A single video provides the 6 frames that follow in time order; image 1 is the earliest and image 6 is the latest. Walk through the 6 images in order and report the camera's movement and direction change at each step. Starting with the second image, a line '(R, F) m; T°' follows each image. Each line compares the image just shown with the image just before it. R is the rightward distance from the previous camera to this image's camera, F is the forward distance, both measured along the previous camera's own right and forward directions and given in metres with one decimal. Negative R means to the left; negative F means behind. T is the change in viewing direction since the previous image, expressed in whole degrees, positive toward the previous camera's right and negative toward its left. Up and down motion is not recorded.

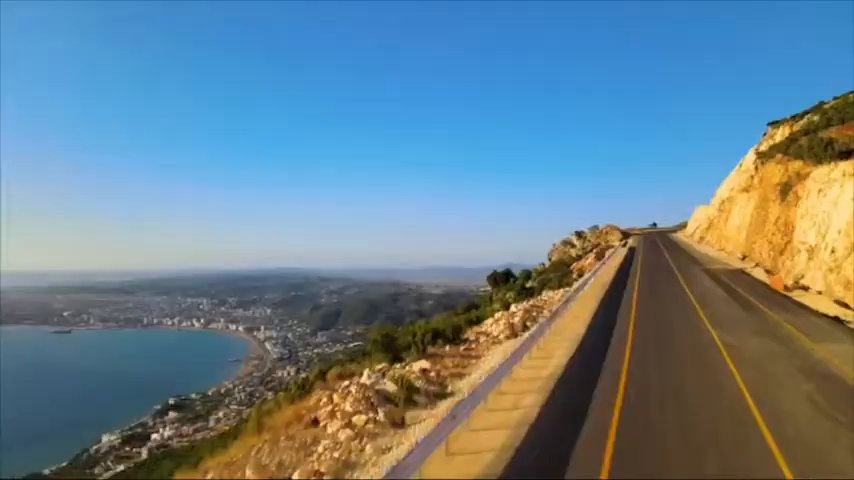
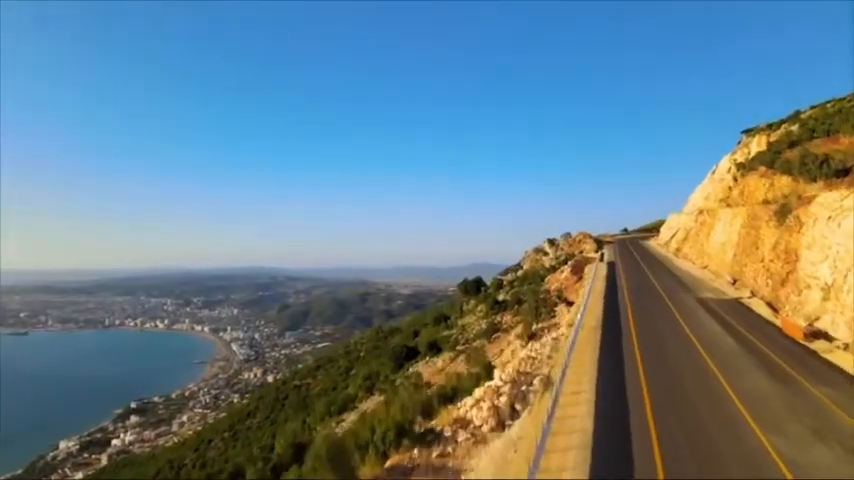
(+0.1, +1.6) m; +3°
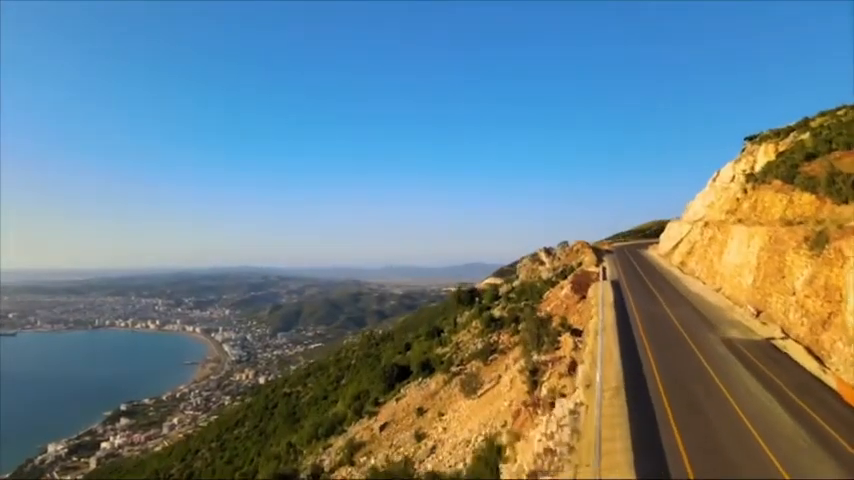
(0.0, +1.6) m; +1°
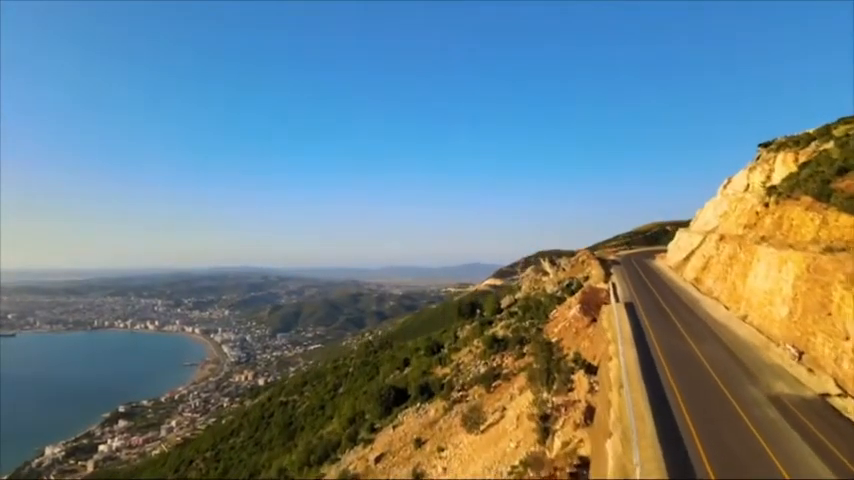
(0.0, +1.6) m; 0°
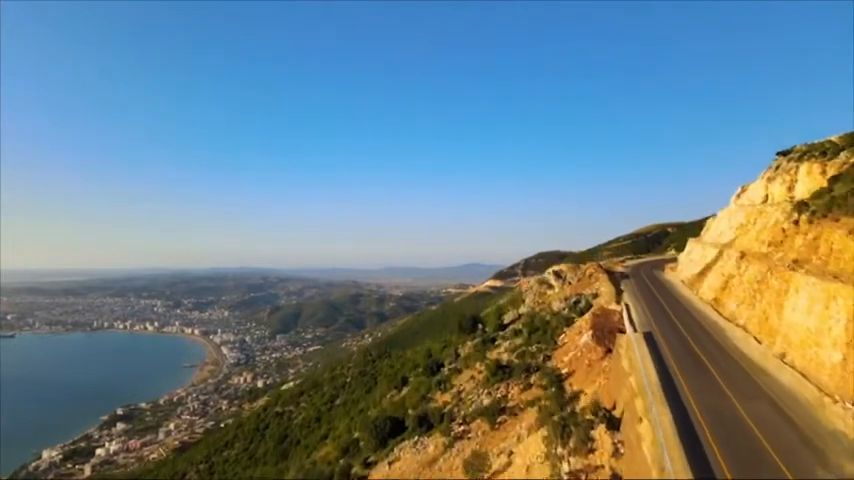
(+0.1, +1.9) m; 0°
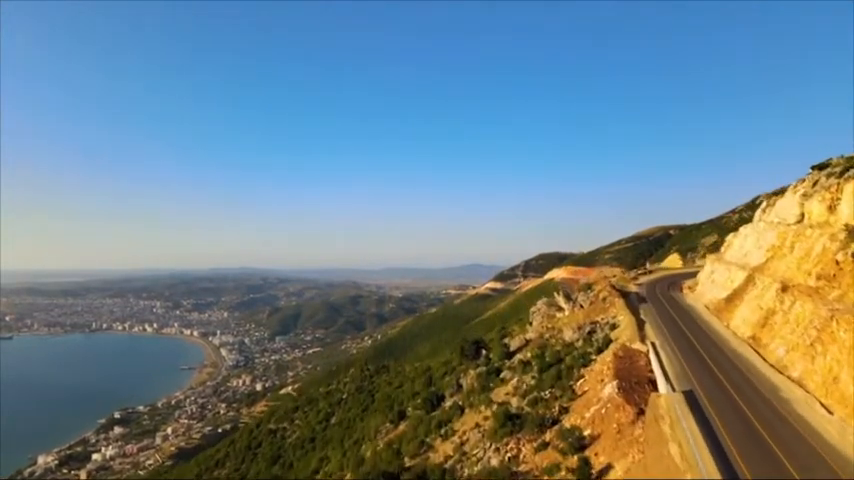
(0.0, +3.0) m; 0°
